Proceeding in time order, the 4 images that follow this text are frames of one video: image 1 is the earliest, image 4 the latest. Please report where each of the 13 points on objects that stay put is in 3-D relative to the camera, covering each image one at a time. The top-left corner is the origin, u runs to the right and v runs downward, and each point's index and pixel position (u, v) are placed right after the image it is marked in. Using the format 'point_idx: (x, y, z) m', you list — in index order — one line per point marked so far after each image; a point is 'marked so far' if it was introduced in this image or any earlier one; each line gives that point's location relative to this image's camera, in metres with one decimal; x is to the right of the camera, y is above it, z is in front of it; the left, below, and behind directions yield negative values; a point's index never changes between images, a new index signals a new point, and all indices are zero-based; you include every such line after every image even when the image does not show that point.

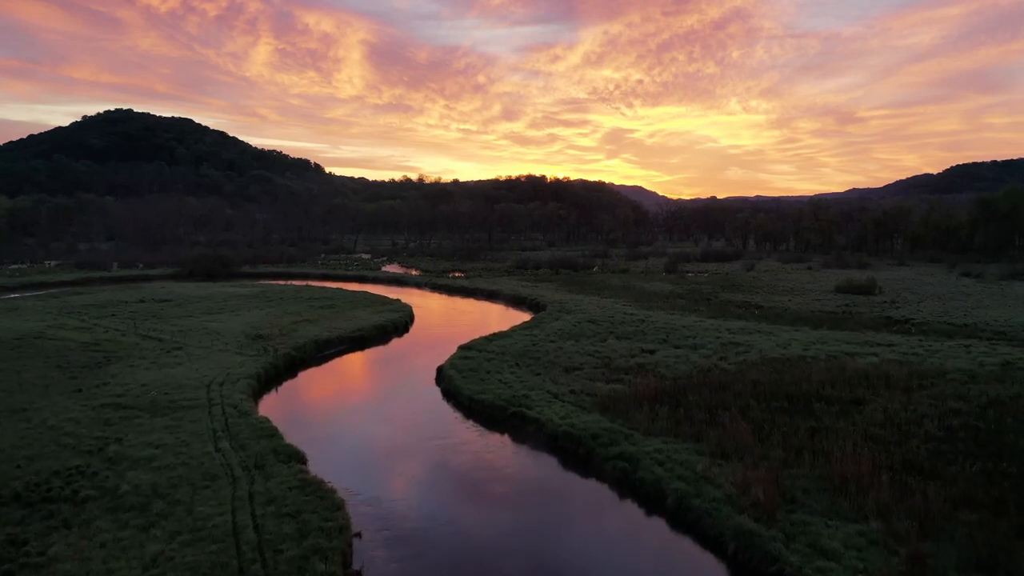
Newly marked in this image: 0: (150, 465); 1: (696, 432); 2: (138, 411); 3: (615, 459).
0: (-8.6, -4.2, +13.7) m
1: (+5.0, -3.9, +15.9) m
2: (-11.1, -3.6, +17.2) m
3: (+2.6, -4.4, +14.8) m
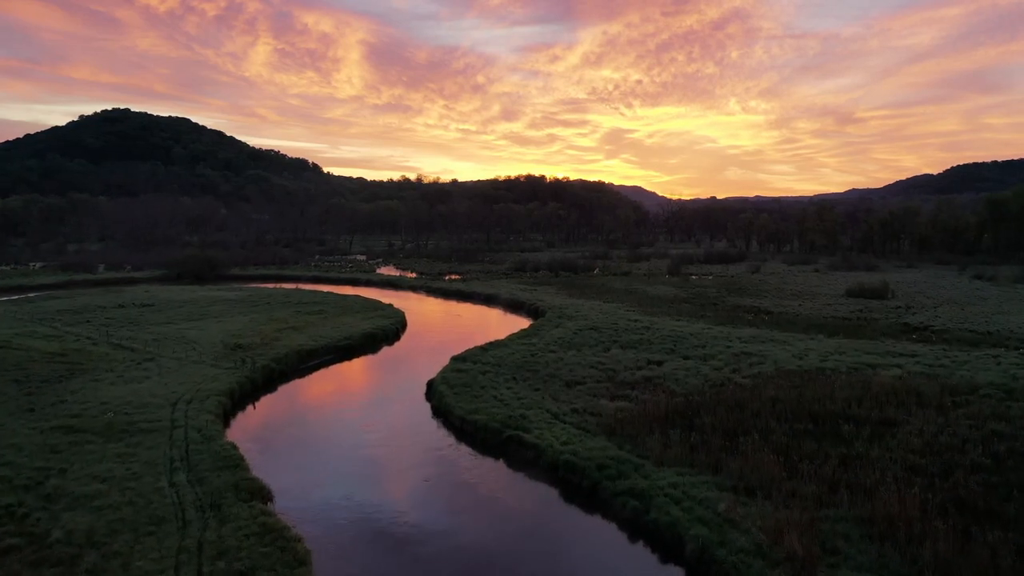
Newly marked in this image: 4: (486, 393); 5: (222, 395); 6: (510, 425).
0: (-8.7, -4.5, +11.9) m
1: (+4.9, -4.2, +14.1) m
2: (-11.2, -3.9, +15.4) m
3: (+2.5, -4.6, +13.0) m
4: (-0.9, -3.5, +19.6) m
5: (-9.5, -3.5, +18.9) m
6: (-0.1, -4.0, +16.8) m
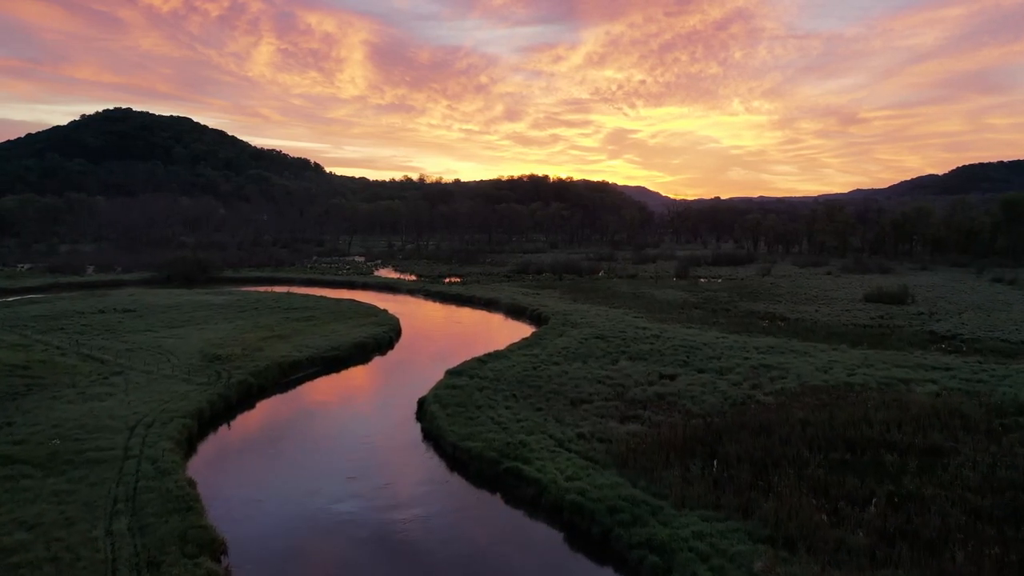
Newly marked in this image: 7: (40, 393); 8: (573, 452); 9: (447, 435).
0: (-8.7, -4.7, +10.0) m
1: (+4.8, -4.5, +12.1) m
2: (-11.2, -4.2, +13.5) m
3: (+2.5, -4.9, +11.1) m
4: (-0.9, -3.8, +17.7) m
5: (-9.5, -3.8, +17.1) m
6: (-0.1, -4.3, +14.9) m
7: (-15.7, -3.5, +19.3) m
8: (+1.6, -4.2, +15.0) m
9: (-1.9, -4.2, +16.5) m
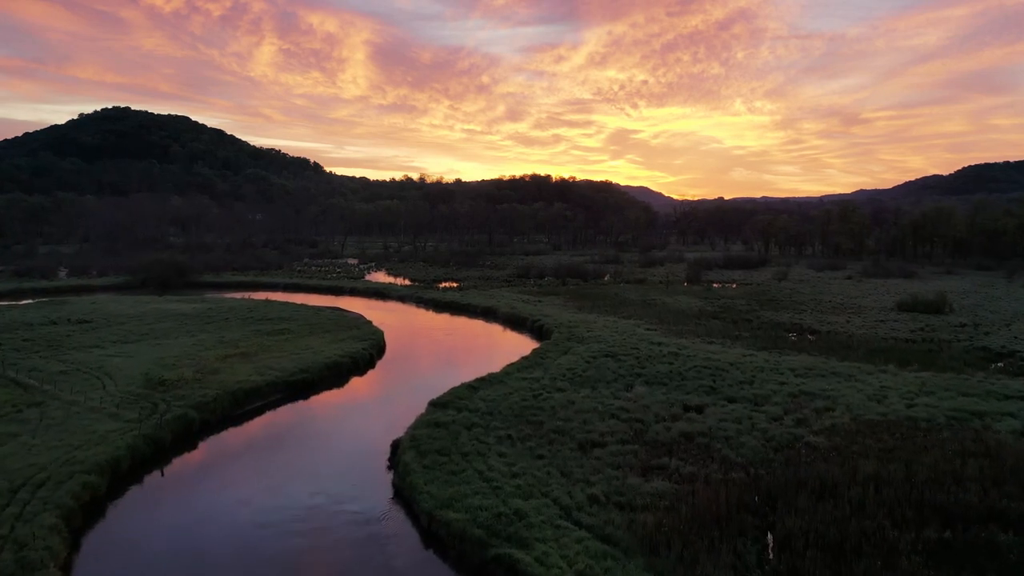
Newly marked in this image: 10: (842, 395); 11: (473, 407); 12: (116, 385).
0: (-8.9, -5.2, +6.5) m
1: (+4.7, -5.0, +8.5) m
2: (-11.4, -4.6, +10.0) m
3: (+2.3, -5.4, +7.5) m
4: (-1.0, -4.3, +14.1) m
5: (-9.6, -4.2, +13.5) m
6: (-0.2, -4.7, +11.3) m
7: (-15.8, -3.9, +15.8) m
8: (+1.4, -4.7, +11.4) m
9: (-2.0, -4.6, +12.9) m
10: (+11.4, -3.7, +20.2) m
11: (-1.2, -3.7, +18.2) m
12: (-13.6, -3.3, +20.0) m
